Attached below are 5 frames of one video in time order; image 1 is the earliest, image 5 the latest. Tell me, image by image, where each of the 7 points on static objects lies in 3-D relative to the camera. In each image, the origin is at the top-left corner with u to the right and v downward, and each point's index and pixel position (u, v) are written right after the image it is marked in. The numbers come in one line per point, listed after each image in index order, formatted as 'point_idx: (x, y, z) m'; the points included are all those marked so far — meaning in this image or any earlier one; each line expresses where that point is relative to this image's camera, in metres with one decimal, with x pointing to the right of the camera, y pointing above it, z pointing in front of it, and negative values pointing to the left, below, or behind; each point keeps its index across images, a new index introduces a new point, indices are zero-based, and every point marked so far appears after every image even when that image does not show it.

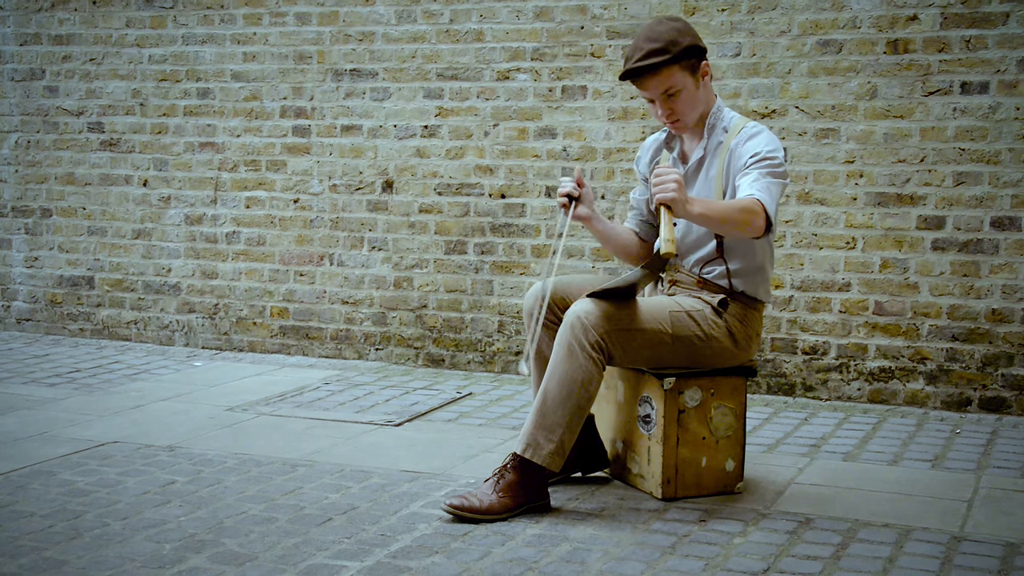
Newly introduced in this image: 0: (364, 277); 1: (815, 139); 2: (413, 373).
0: (-1.4, +0.1, +7.7) m
1: (+2.5, +1.2, +7.0) m
2: (-0.9, -0.8, +7.6) m
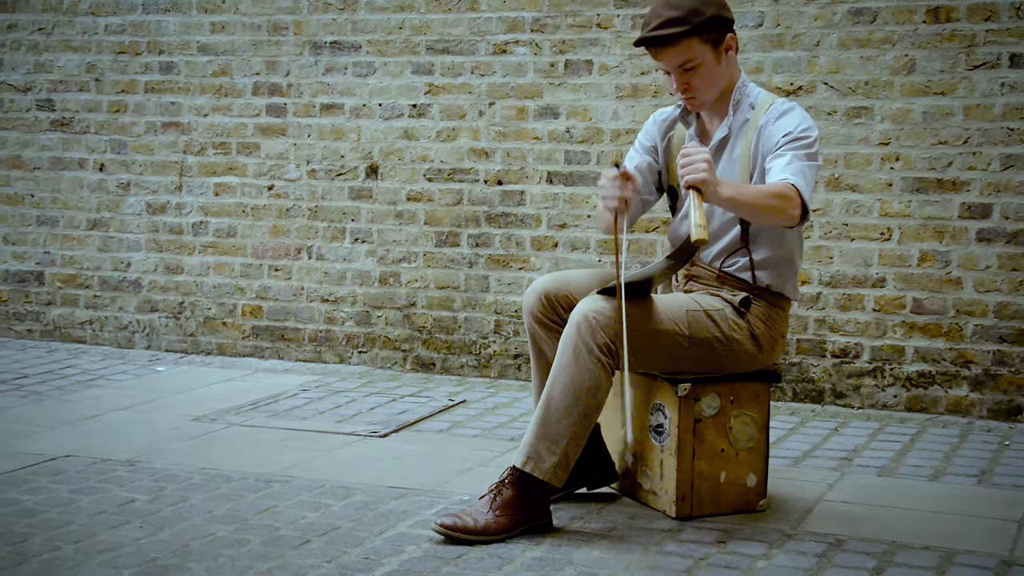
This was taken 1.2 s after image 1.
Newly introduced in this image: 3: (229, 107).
0: (-1.4, +0.1, +7.0) m
1: (+2.5, +1.2, +6.3) m
2: (-0.9, -0.7, +6.8) m
3: (-2.4, +1.5, +7.1) m
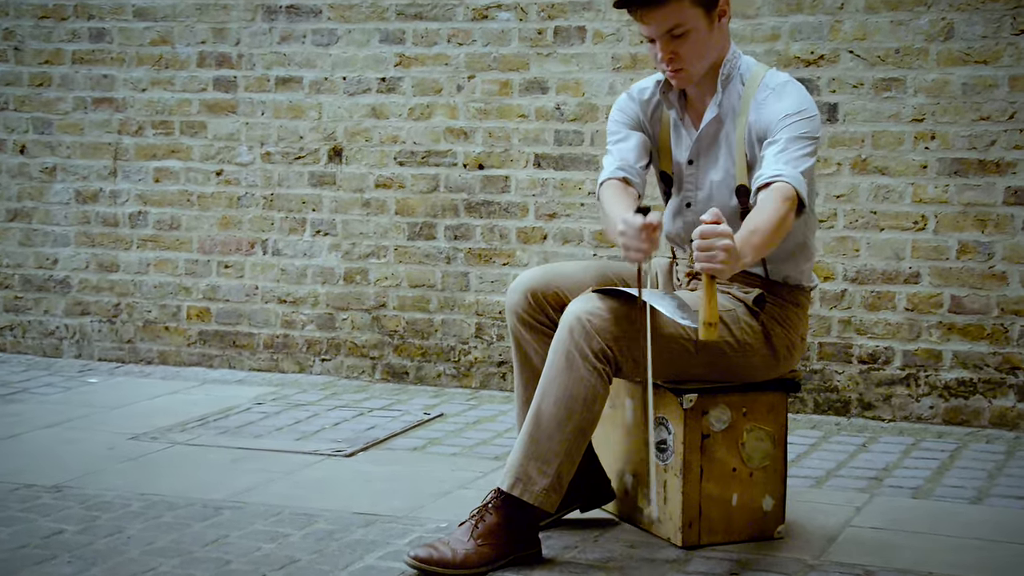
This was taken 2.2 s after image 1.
0: (-1.5, +0.1, +6.2) m
1: (+2.3, +1.3, +5.5) m
2: (-1.0, -0.7, +6.0) m
3: (-2.5, +1.5, +6.3) m
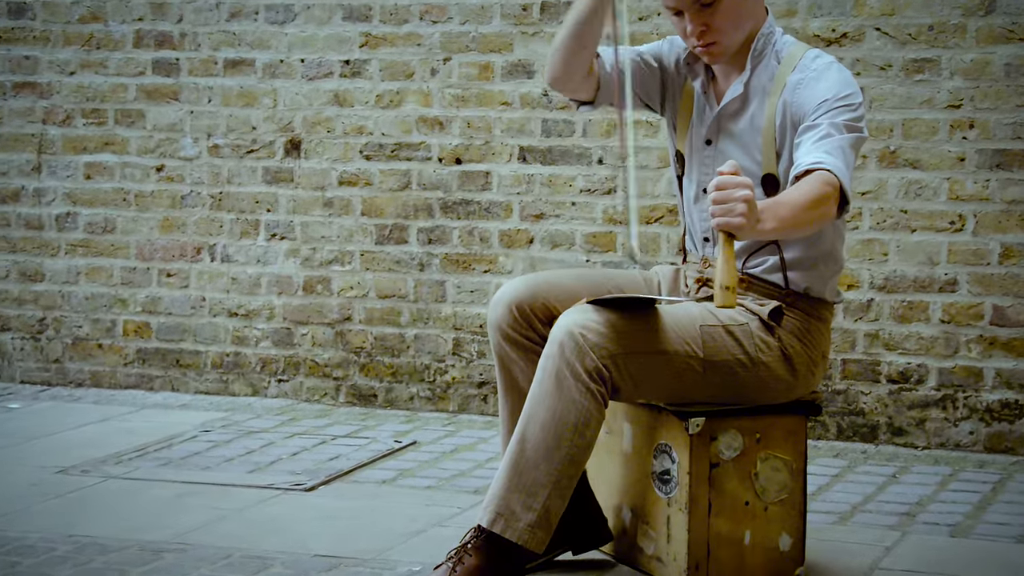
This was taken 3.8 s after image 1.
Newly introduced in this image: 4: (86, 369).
0: (-1.6, +0.1, +5.5) m
1: (+2.2, +1.2, +4.9) m
2: (-1.1, -0.8, +5.3) m
3: (-2.6, +1.5, +5.6) m
4: (-2.8, -0.5, +5.7) m
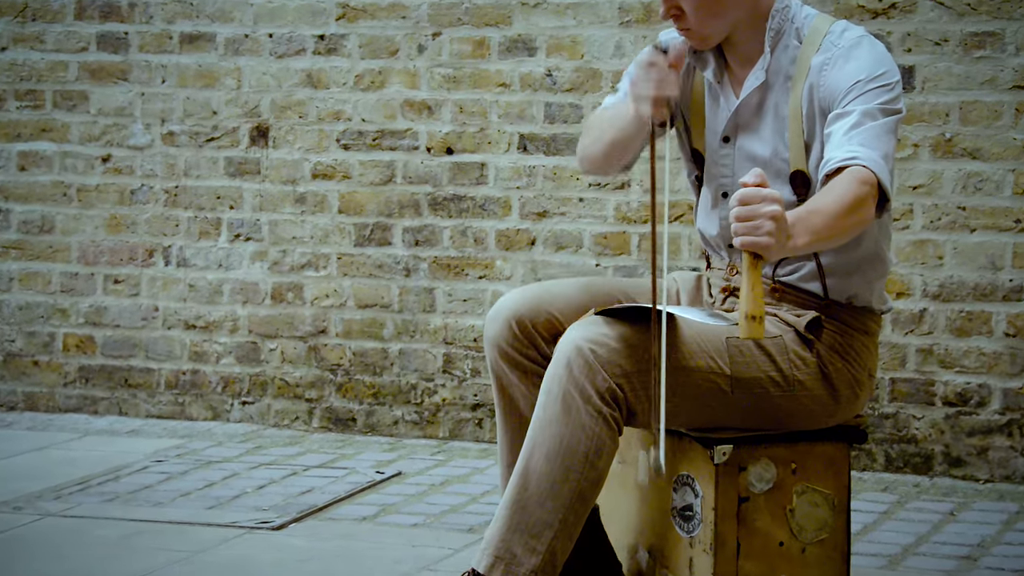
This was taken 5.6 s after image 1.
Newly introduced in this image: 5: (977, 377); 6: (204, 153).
0: (-1.6, 0.0, +4.9) m
1: (+2.2, +1.2, +4.2) m
2: (-1.1, -0.8, +4.7) m
3: (-2.6, +1.4, +5.0) m
4: (-2.8, -0.6, +5.1) m
5: (+2.3, -0.4, +4.3) m
6: (-1.7, +0.7, +4.8) m
